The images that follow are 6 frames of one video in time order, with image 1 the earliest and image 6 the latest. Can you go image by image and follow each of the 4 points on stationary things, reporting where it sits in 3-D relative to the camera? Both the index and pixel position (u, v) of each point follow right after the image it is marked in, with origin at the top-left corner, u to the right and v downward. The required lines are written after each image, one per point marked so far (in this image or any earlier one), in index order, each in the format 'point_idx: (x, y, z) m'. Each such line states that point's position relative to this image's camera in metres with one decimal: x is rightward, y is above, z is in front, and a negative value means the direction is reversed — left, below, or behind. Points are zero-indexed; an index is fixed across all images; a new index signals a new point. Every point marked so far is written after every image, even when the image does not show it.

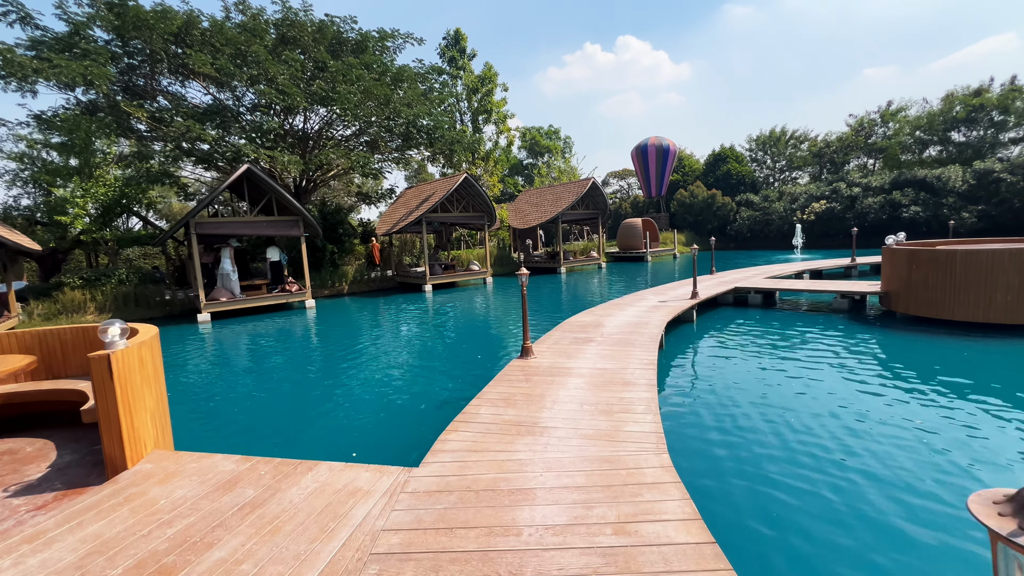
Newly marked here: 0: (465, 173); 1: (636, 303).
0: (-1.9, +4.7, +18.5) m
1: (+2.8, -0.3, +9.8) m
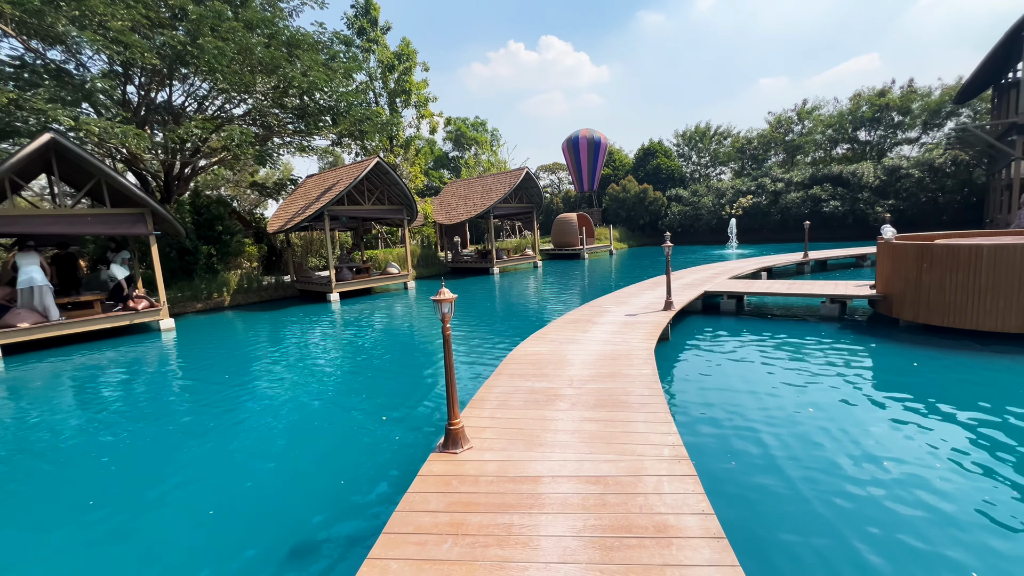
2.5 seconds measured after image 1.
0: (-4.6, +4.5, +15.4) m
1: (+1.5, -0.5, +7.6) m
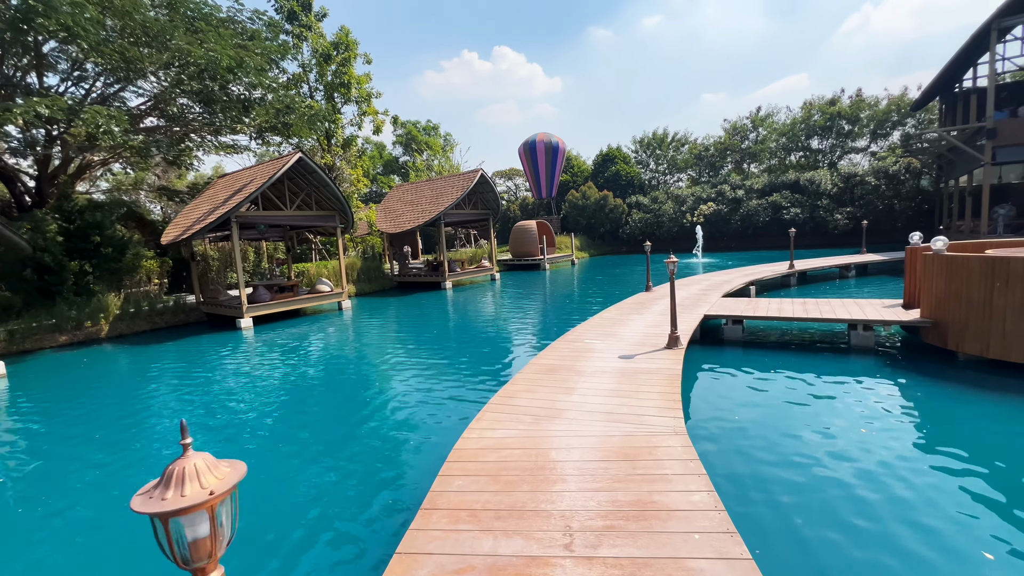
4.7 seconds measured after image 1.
0: (-6.0, +3.8, +12.8) m
1: (+0.9, -0.9, +5.4) m
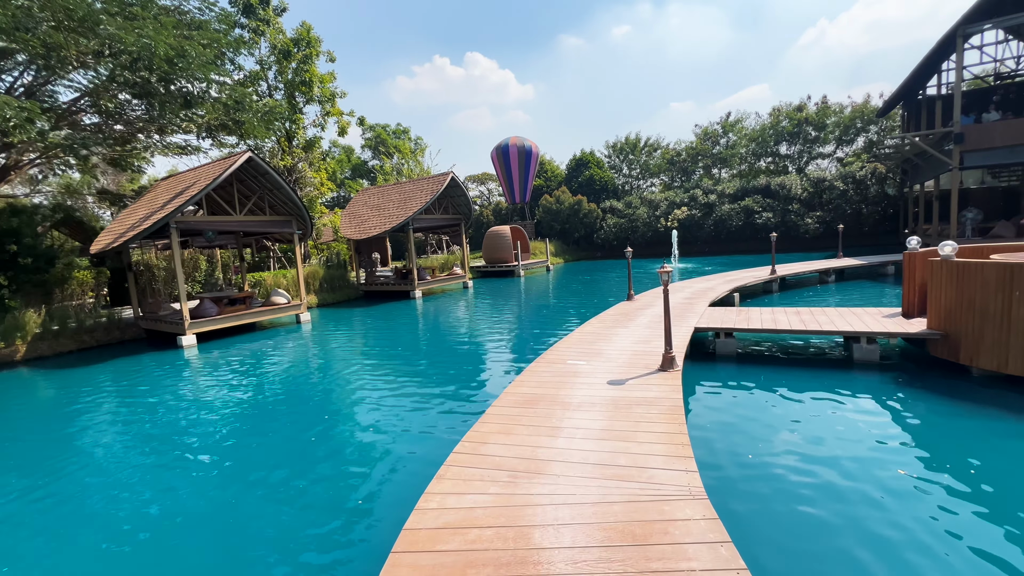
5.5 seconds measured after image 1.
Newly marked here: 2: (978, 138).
0: (-6.7, +3.5, +11.6) m
1: (+0.6, -1.1, +4.7) m
2: (+17.2, +5.5, +16.8) m
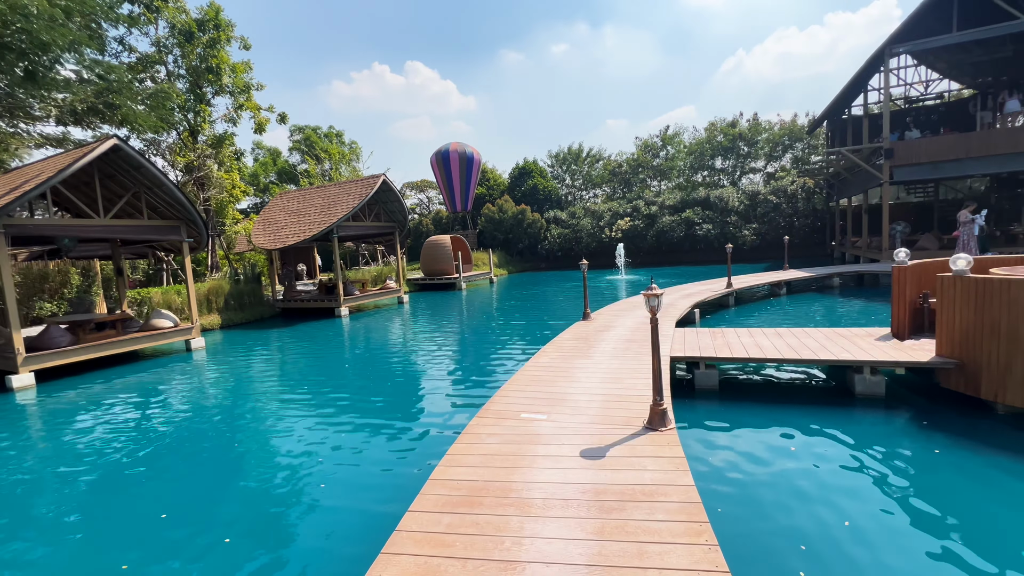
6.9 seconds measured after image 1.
0: (-8.0, +3.1, +9.3) m
1: (+0.1, -1.3, +3.2) m
2: (+15.0, +5.1, +17.4) m
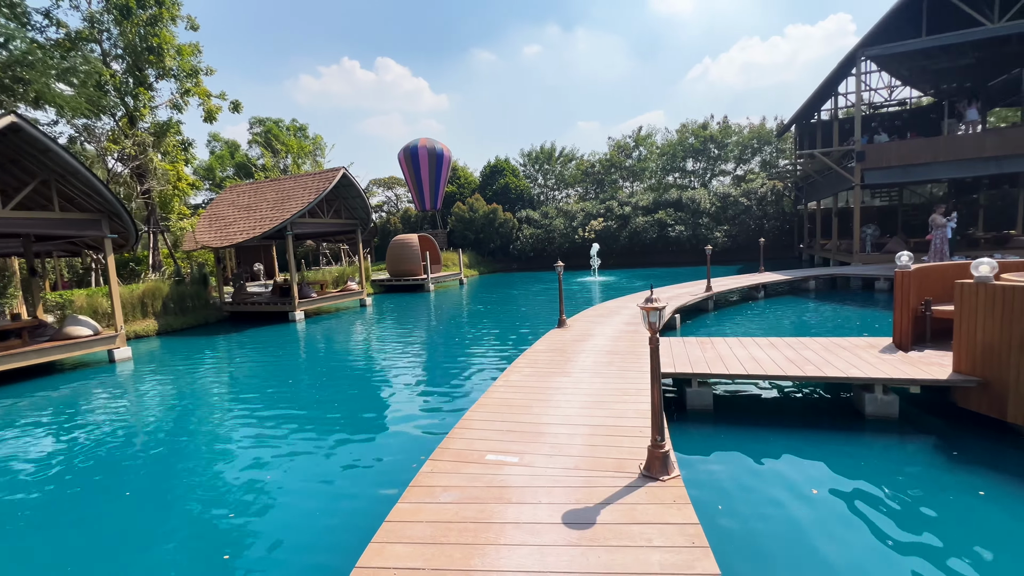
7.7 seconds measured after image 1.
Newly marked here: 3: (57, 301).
0: (-8.6, +3.0, +7.9) m
1: (-0.1, -1.4, +2.3) m
2: (+13.9, +5.0, +17.4) m
3: (-11.9, -0.3, +11.8) m
